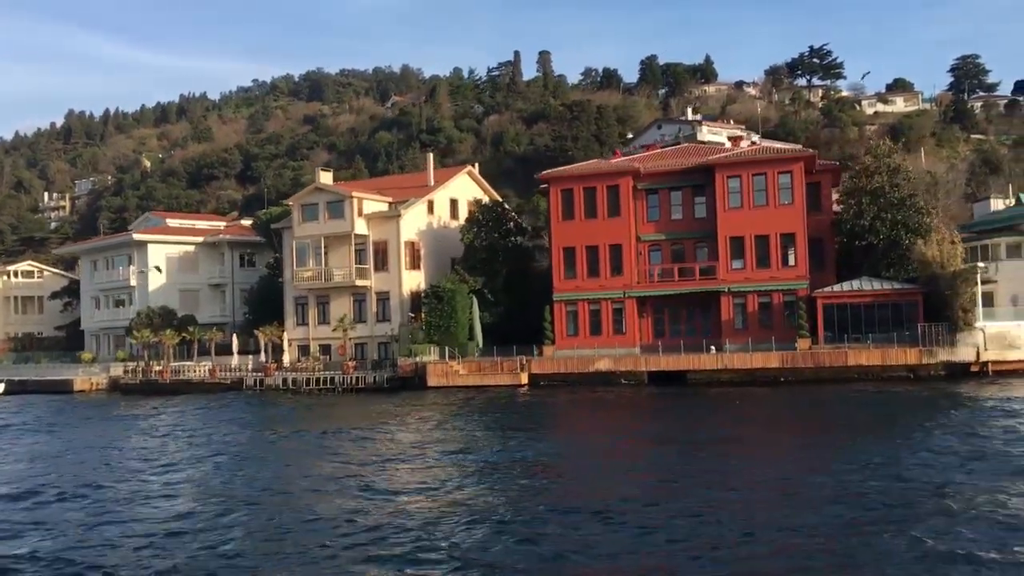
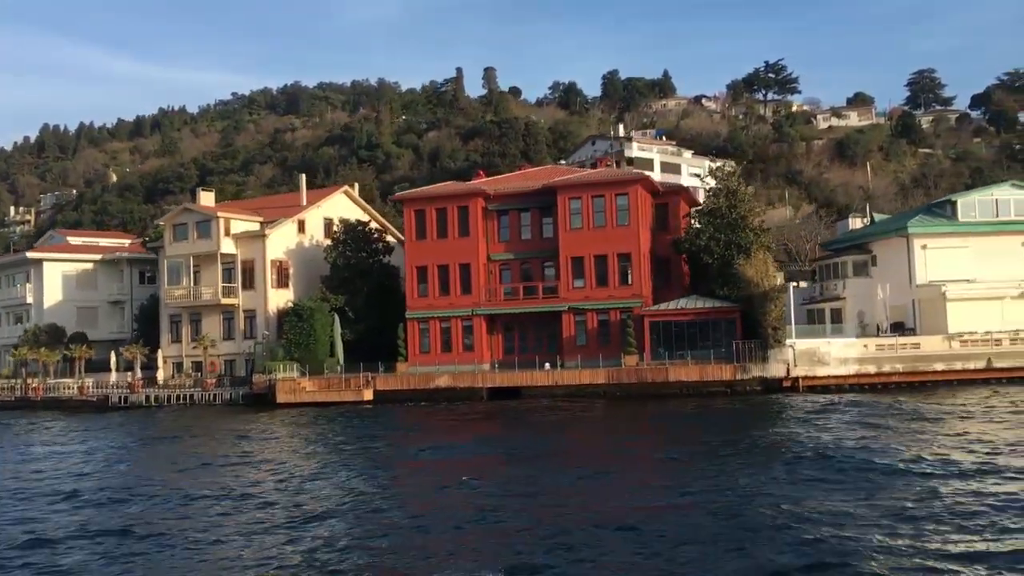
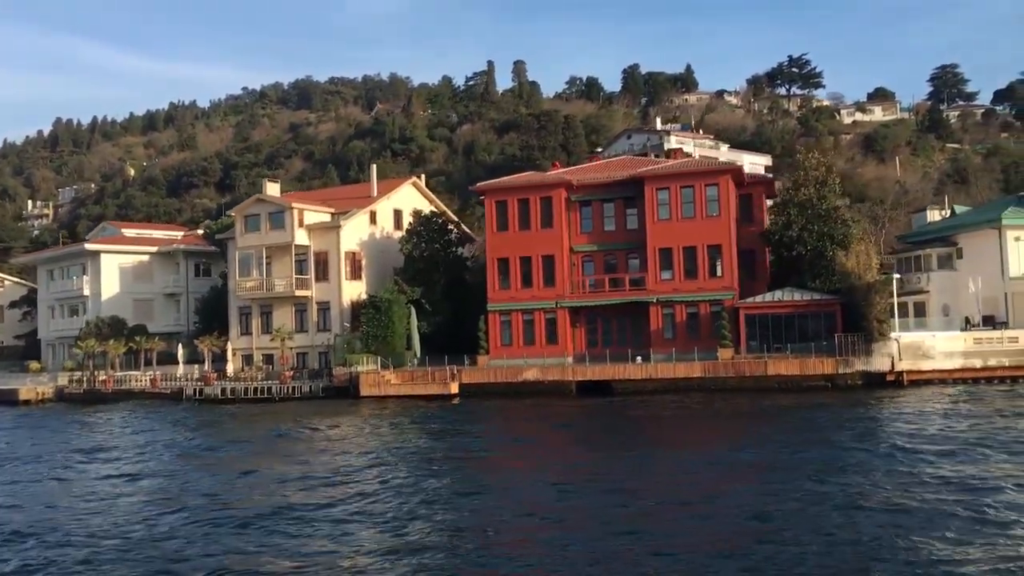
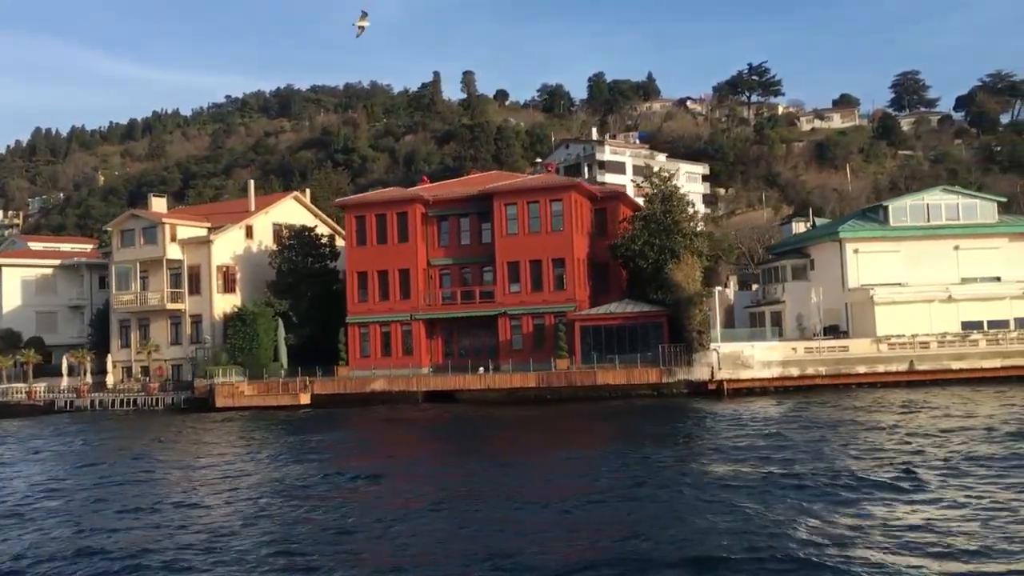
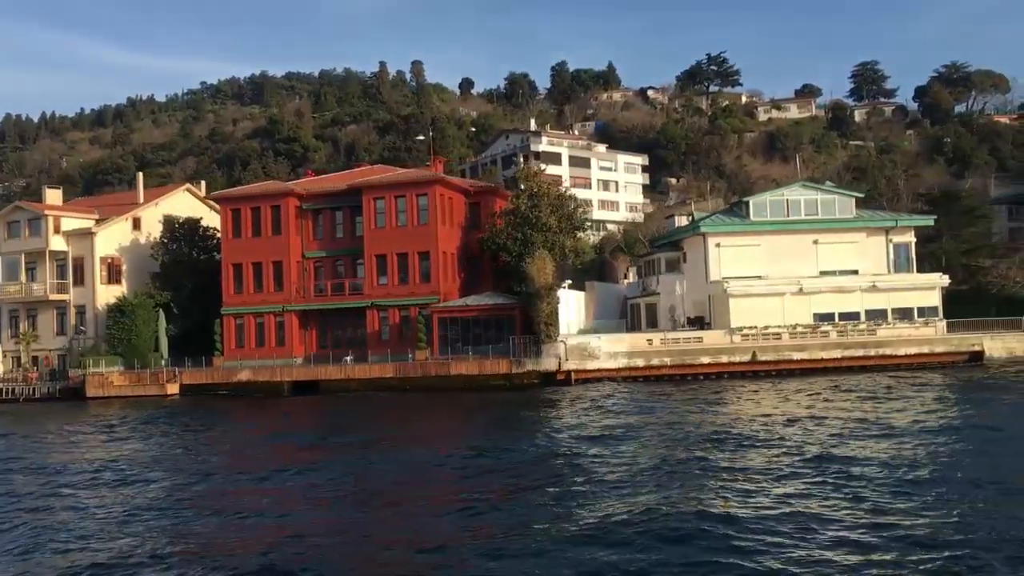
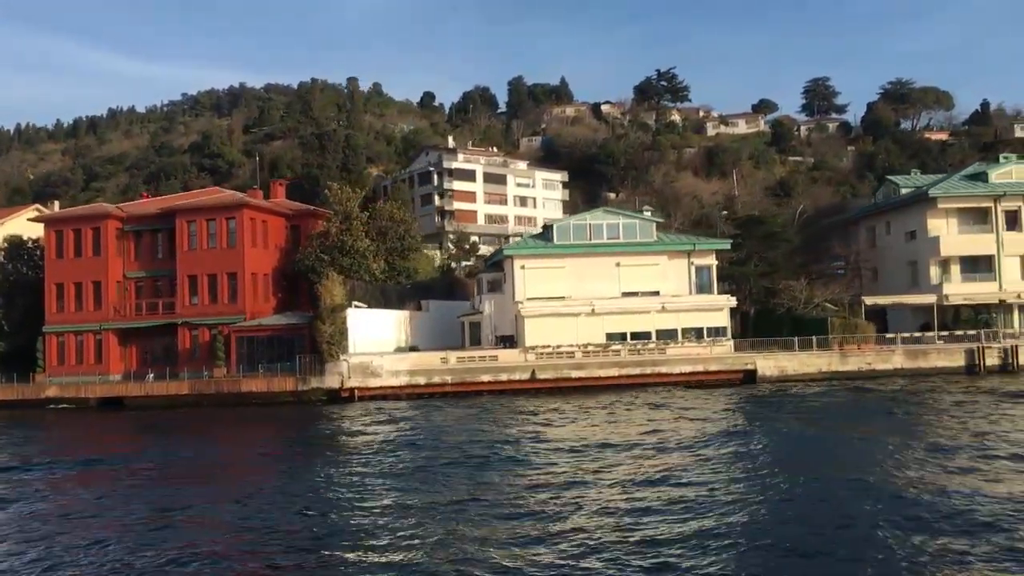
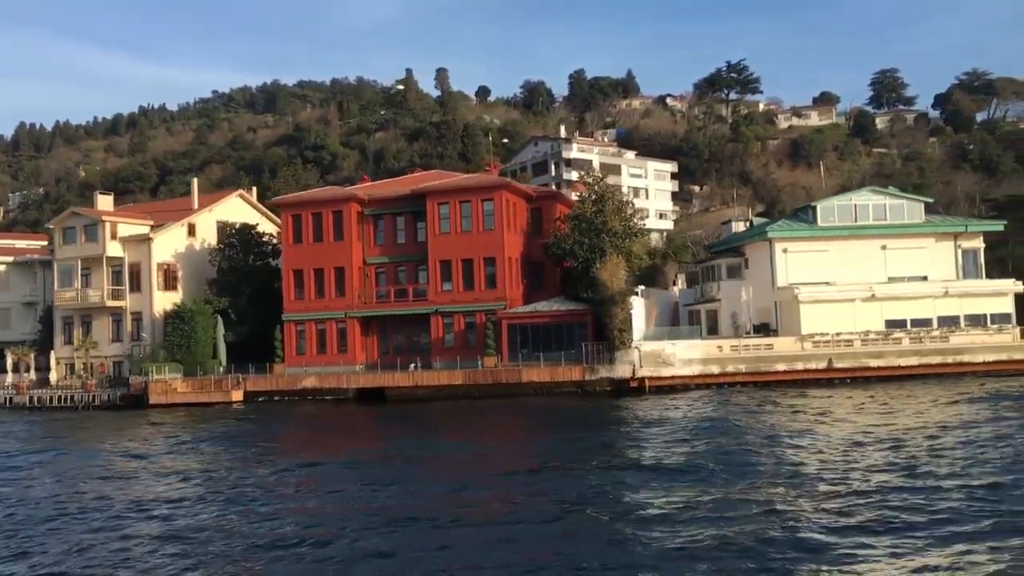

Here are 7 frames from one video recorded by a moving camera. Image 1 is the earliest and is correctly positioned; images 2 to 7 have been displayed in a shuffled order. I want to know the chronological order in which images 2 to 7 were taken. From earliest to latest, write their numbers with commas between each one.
3, 2, 4, 7, 5, 6
